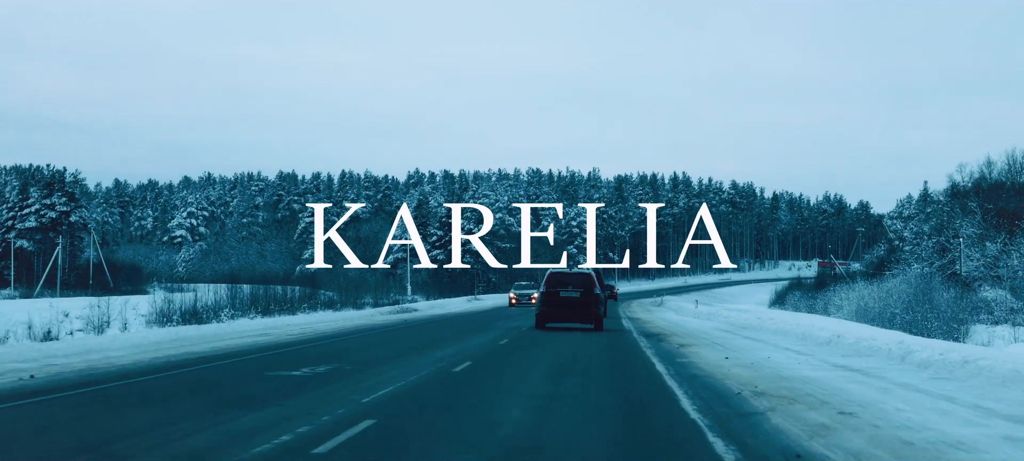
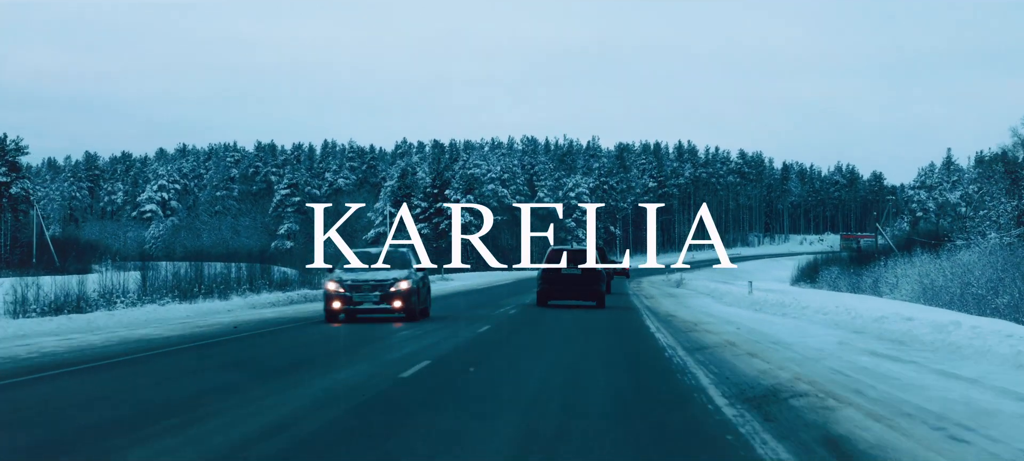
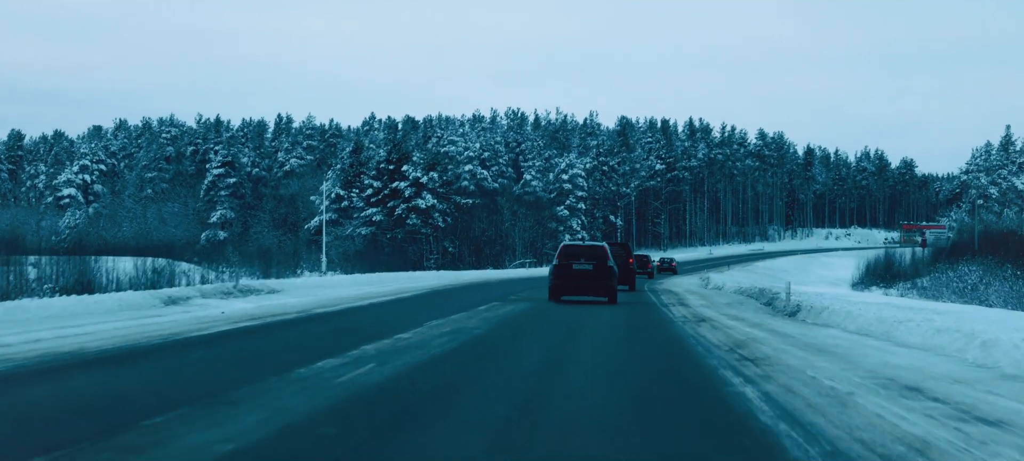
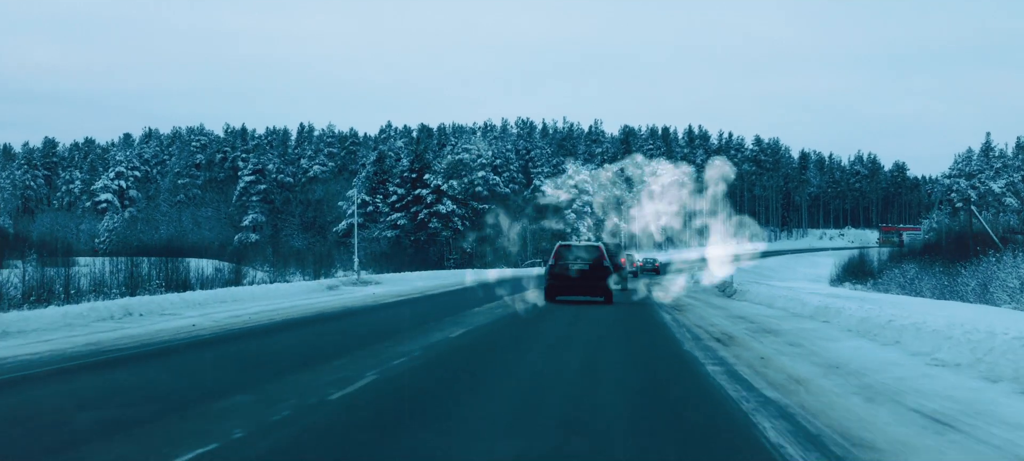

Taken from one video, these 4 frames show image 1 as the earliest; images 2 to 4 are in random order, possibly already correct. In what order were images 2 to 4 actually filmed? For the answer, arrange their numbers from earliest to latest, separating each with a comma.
2, 4, 3
